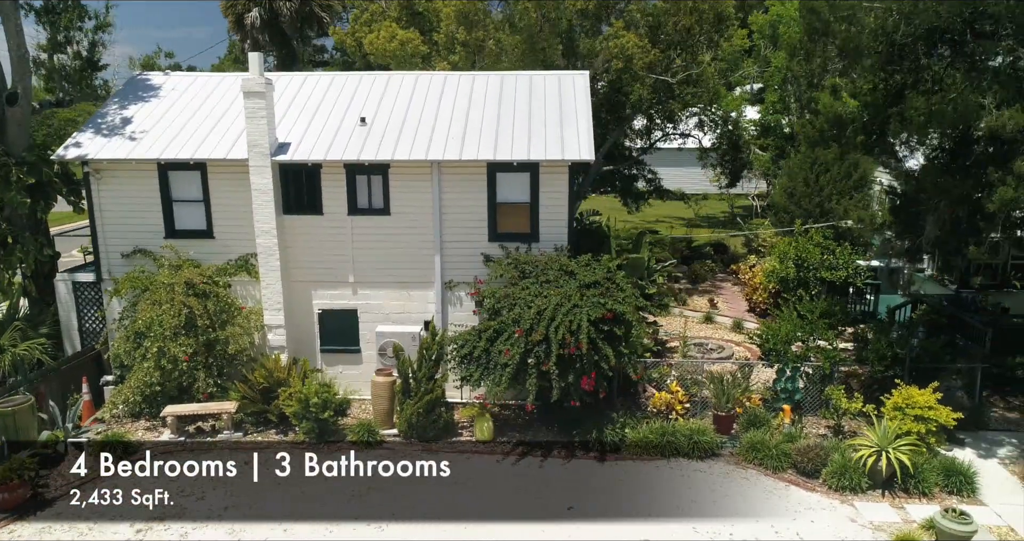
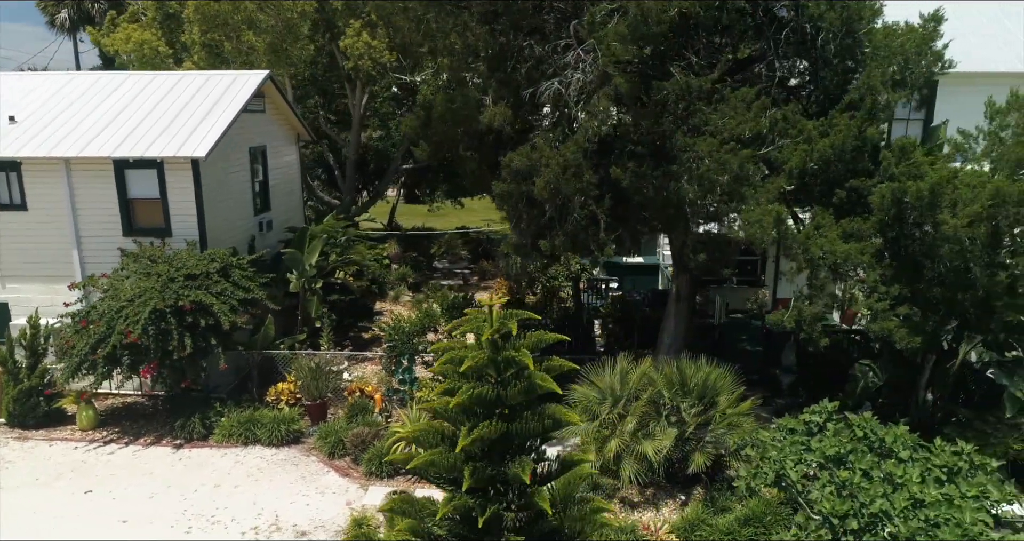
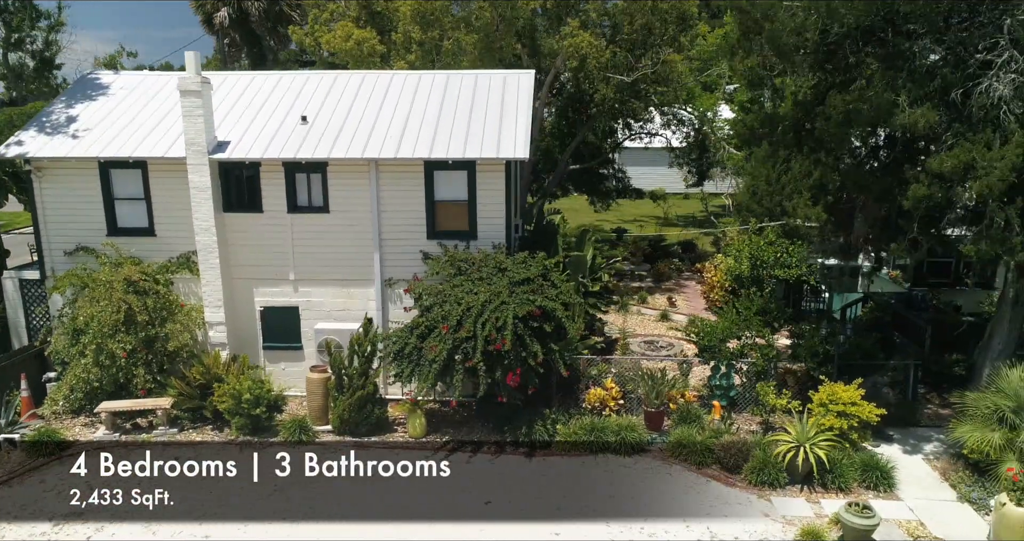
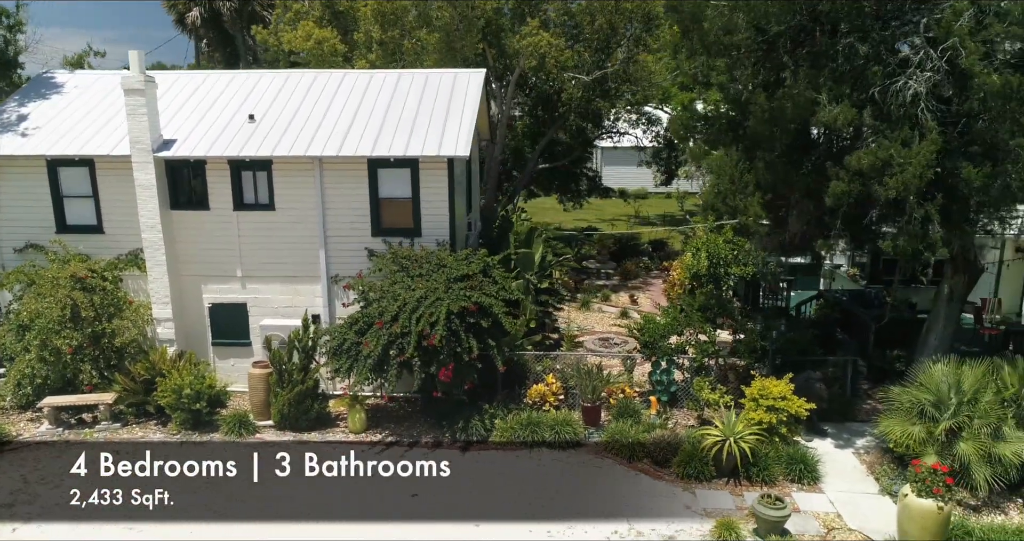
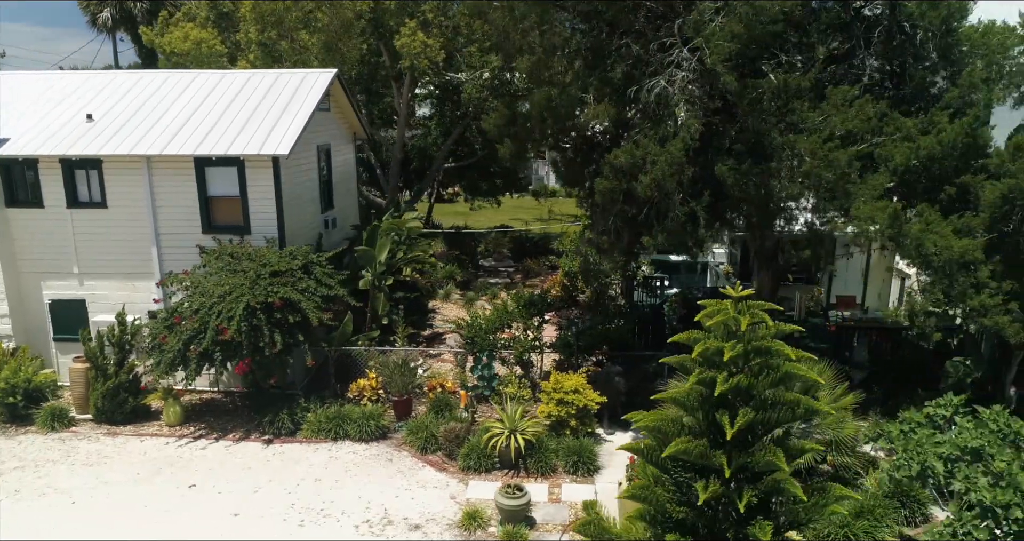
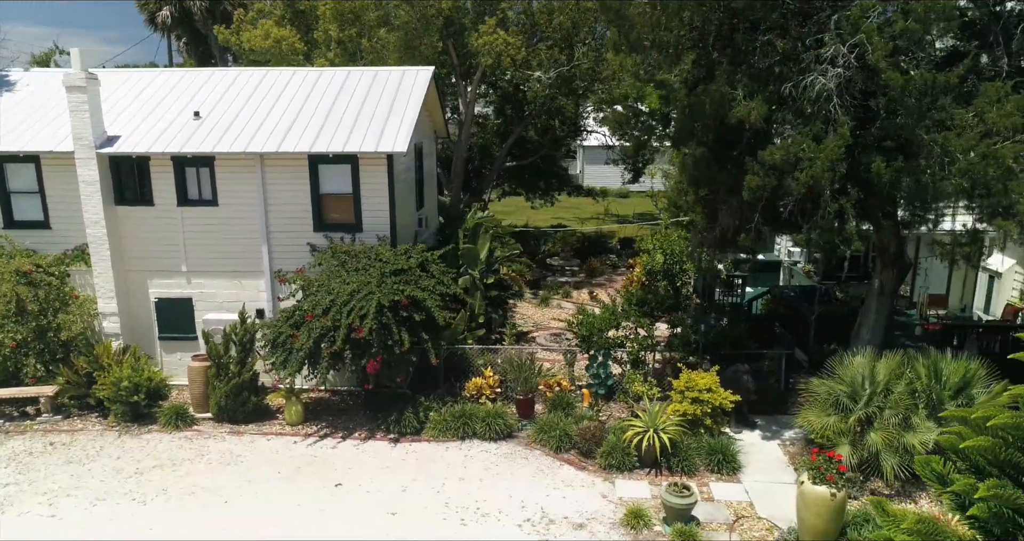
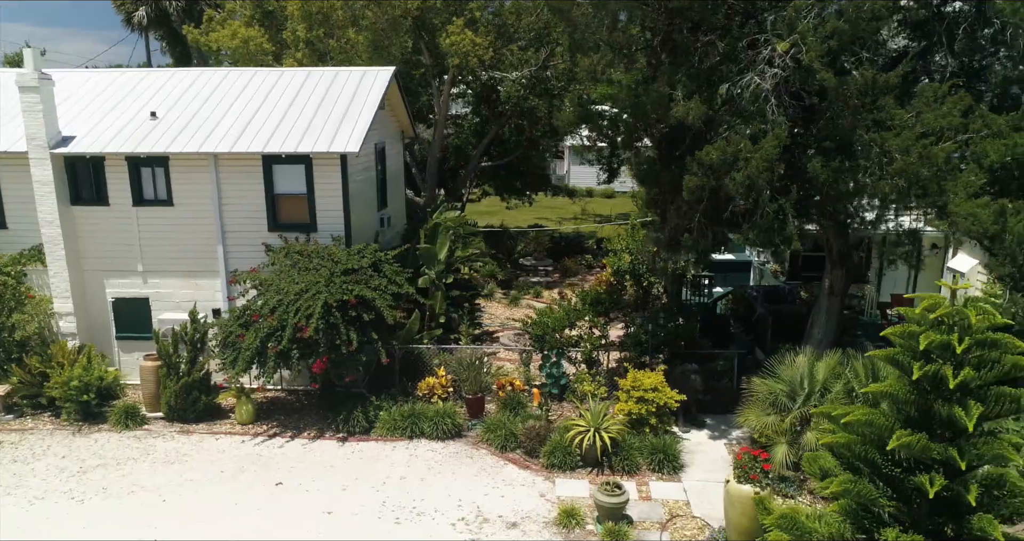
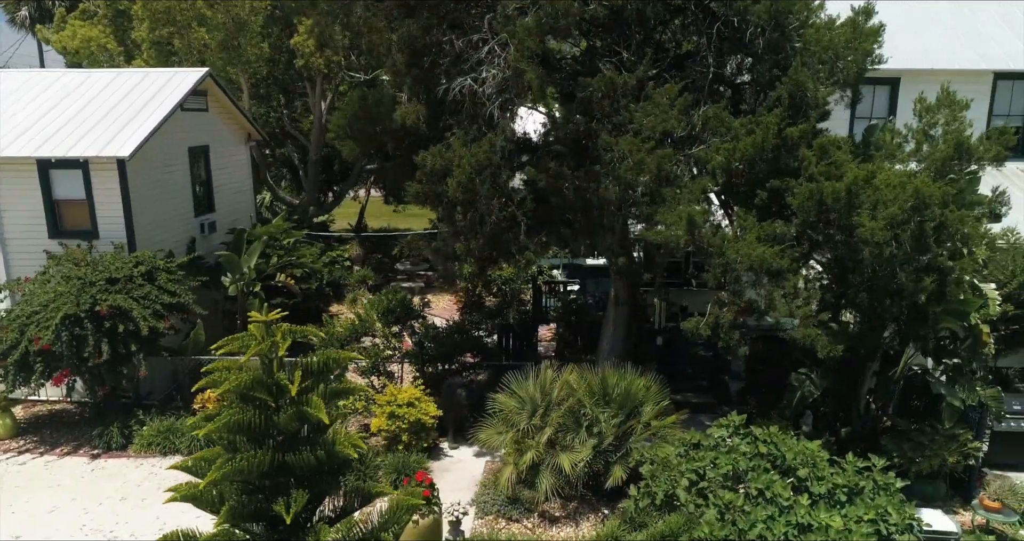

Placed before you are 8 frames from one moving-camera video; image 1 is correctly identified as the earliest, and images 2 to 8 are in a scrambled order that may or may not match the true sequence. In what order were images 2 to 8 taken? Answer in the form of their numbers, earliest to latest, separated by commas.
3, 4, 6, 7, 5, 2, 8
